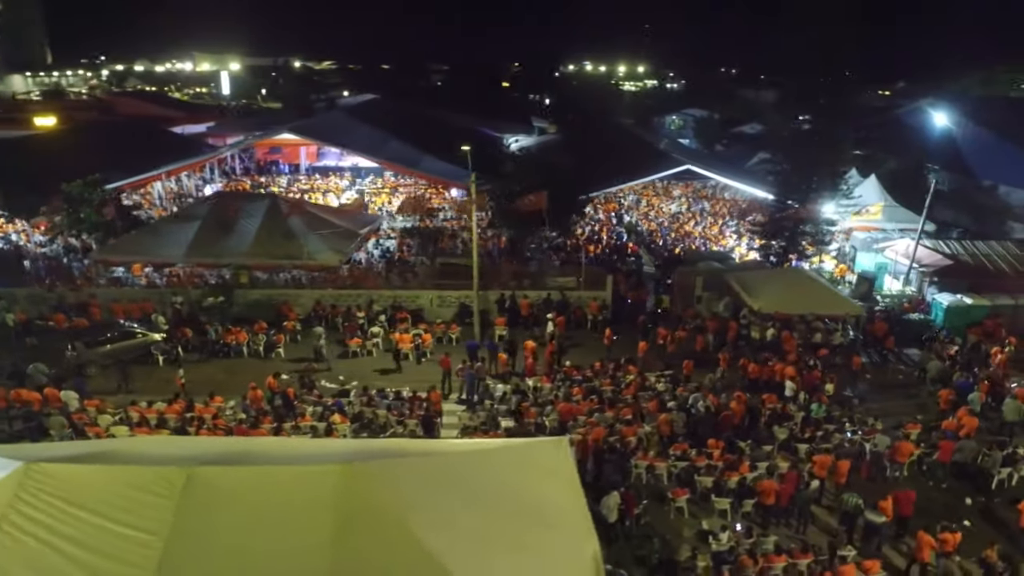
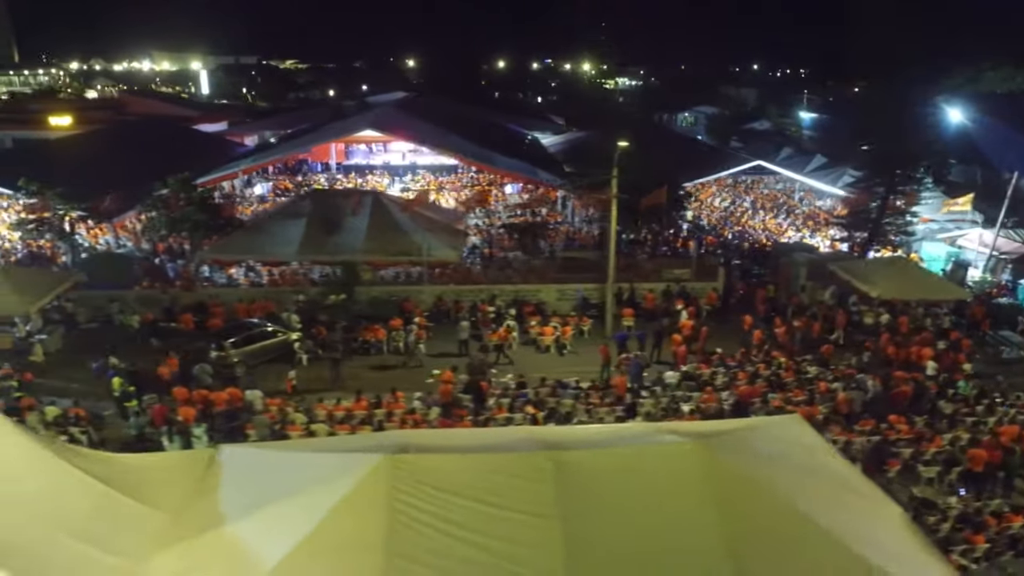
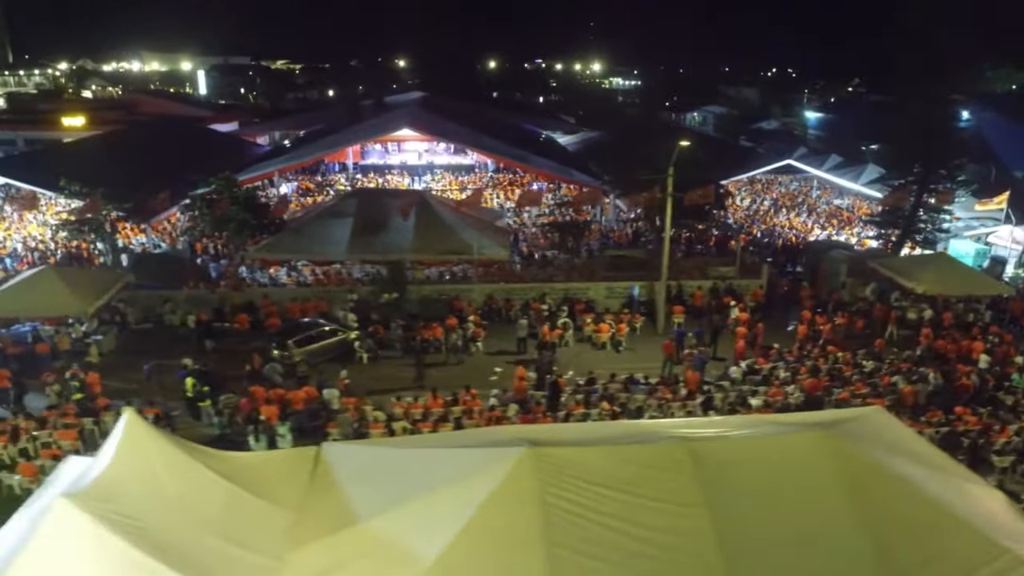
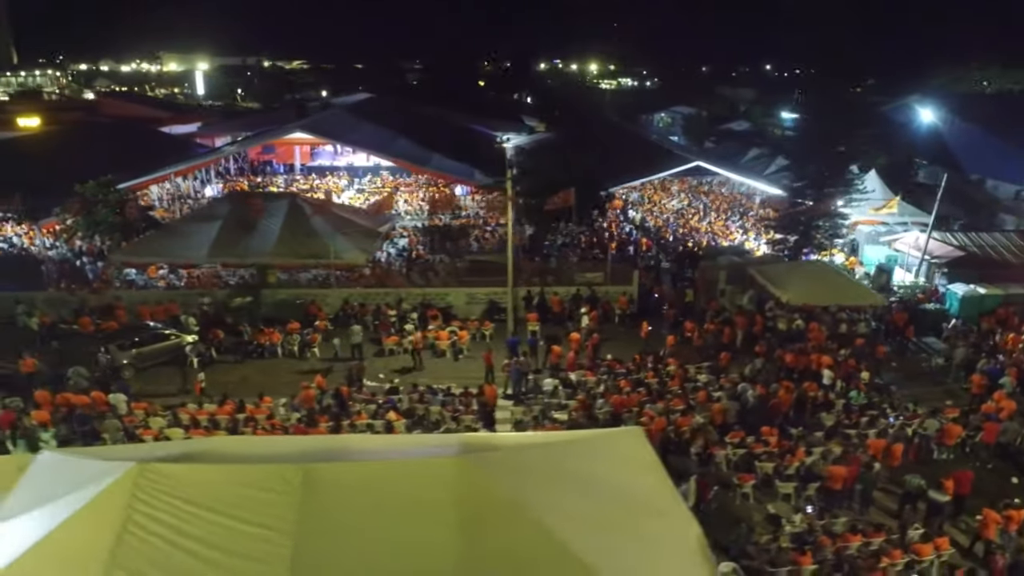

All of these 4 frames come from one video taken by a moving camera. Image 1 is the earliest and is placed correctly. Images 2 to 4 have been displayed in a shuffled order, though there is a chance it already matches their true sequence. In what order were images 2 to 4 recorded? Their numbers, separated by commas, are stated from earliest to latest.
4, 2, 3
